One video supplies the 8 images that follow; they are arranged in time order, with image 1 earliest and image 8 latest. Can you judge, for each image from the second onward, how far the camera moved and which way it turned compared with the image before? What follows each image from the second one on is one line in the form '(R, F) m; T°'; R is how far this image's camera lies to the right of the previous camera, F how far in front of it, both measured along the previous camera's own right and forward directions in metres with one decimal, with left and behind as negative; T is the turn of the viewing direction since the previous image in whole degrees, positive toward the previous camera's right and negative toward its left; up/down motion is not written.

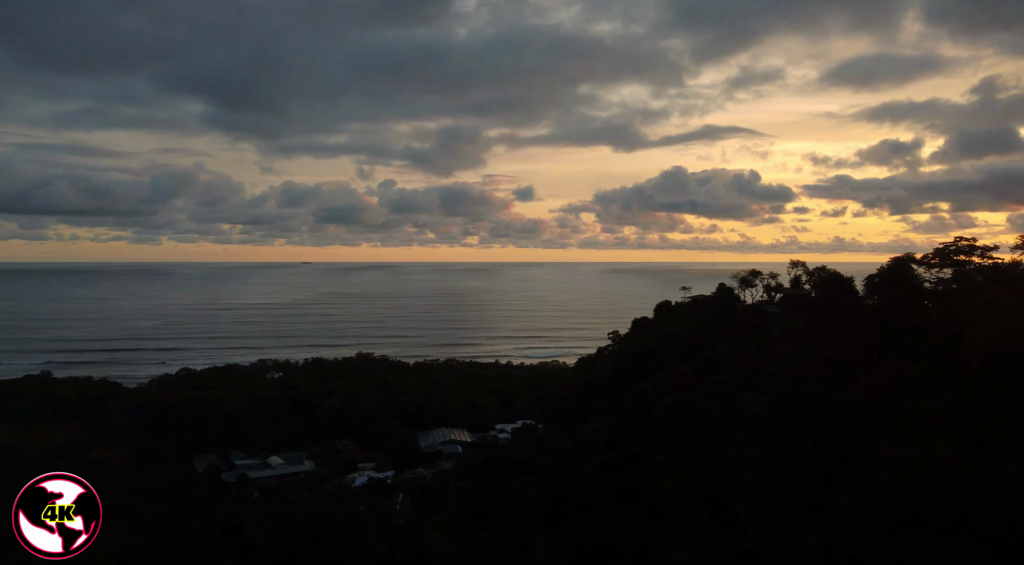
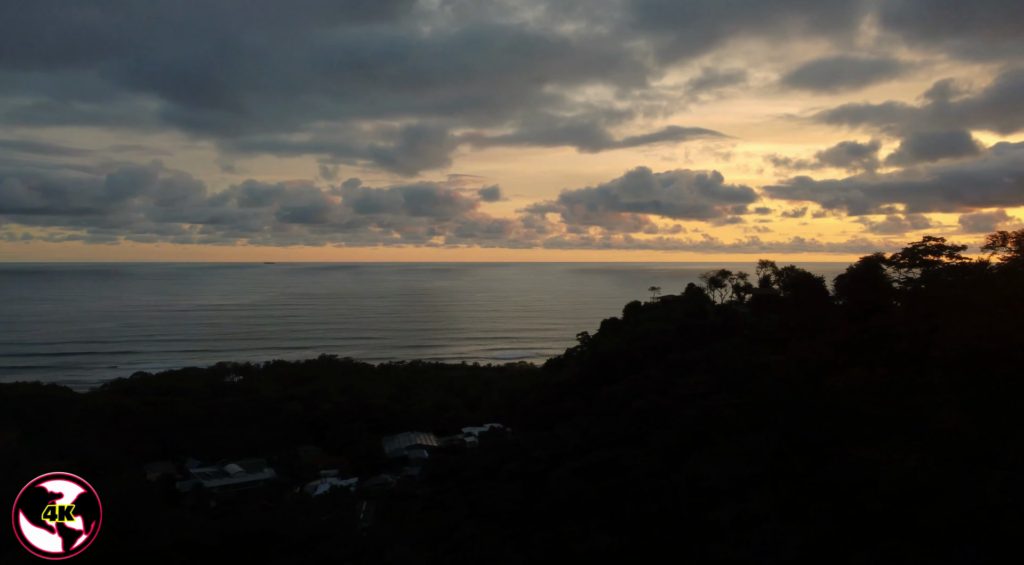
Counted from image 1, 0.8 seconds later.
(-0.1, +1.0) m; +2°
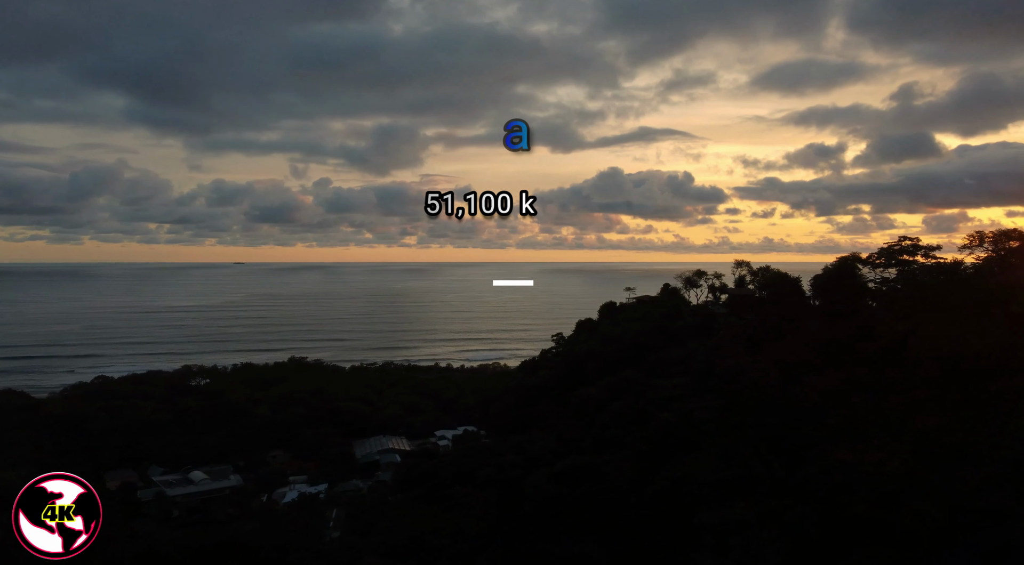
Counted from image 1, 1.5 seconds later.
(-0.1, +0.8) m; +2°
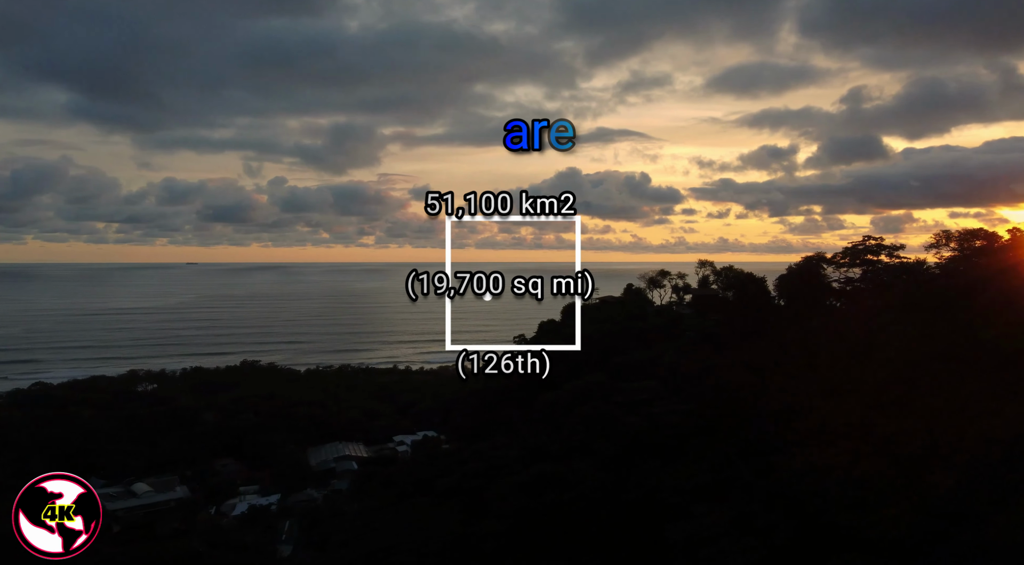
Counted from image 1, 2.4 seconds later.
(-0.1, +1.3) m; +3°
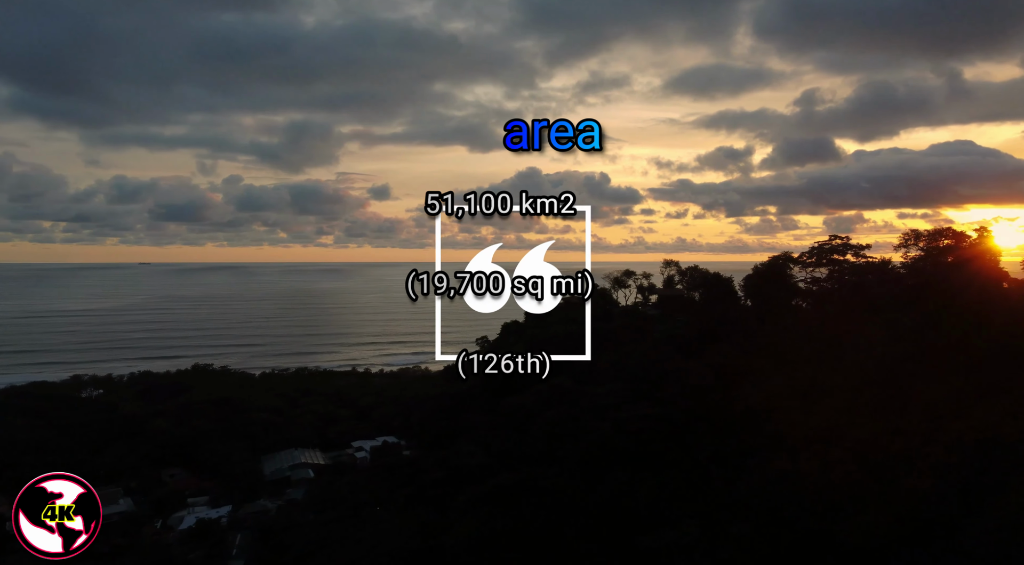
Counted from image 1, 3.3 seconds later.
(-0.1, +1.2) m; +3°
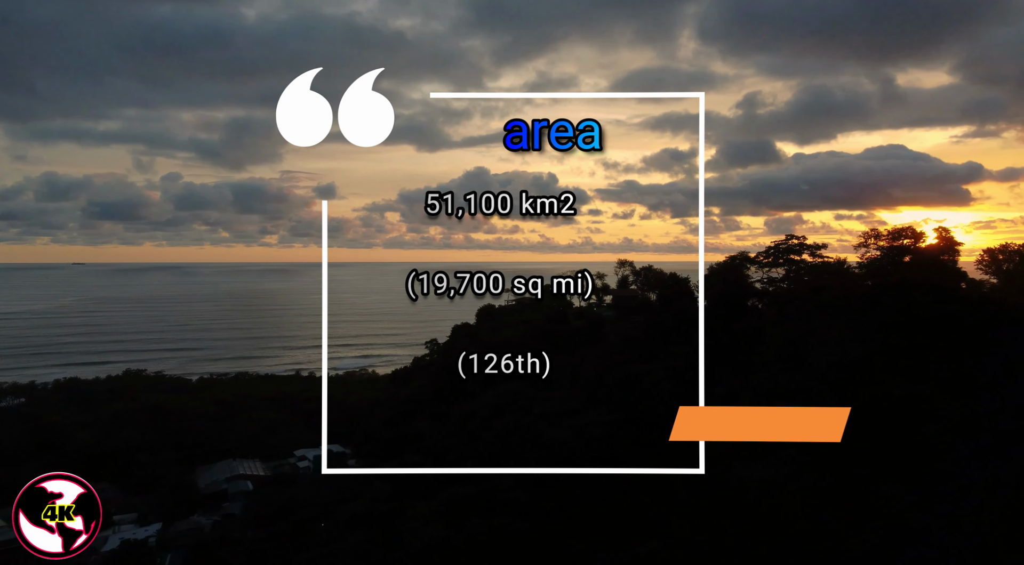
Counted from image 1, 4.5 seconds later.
(-0.1, +1.6) m; +4°
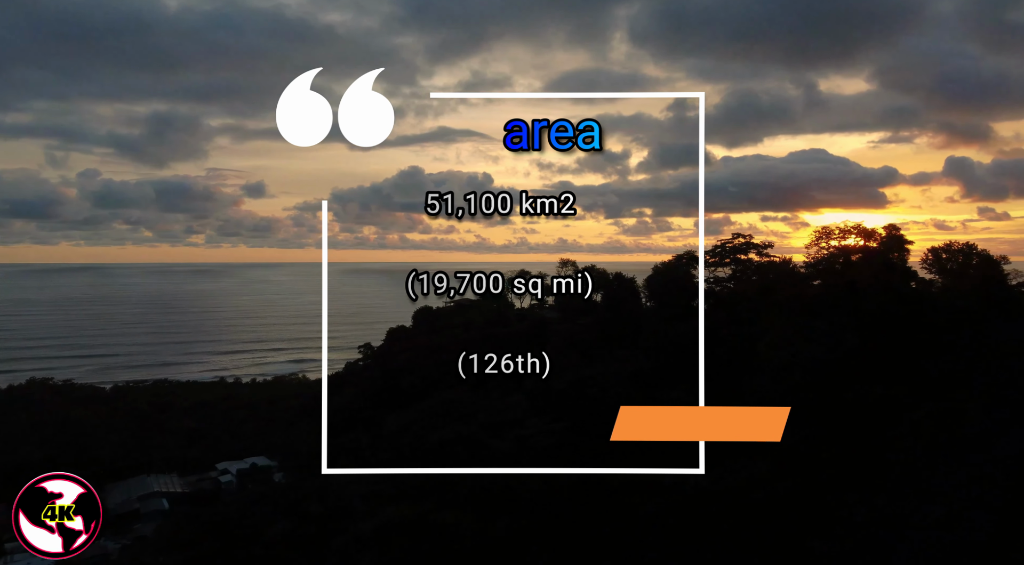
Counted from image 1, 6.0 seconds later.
(-0.1, +2.0) m; +4°
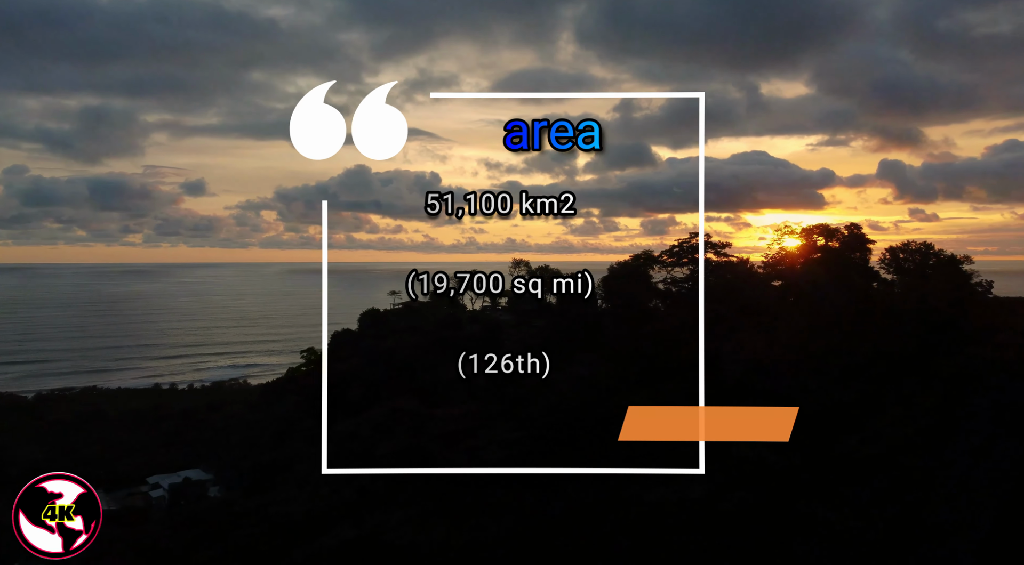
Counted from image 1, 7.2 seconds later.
(-0.1, +1.7) m; +4°
